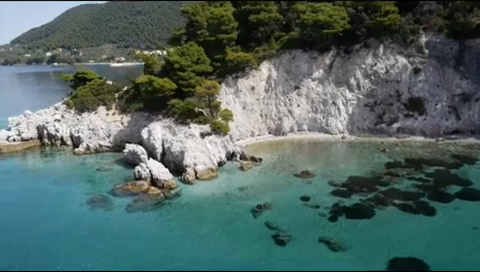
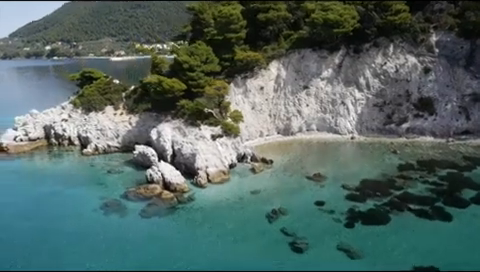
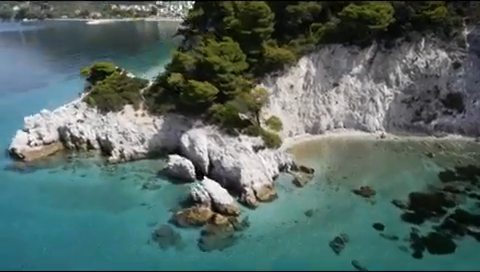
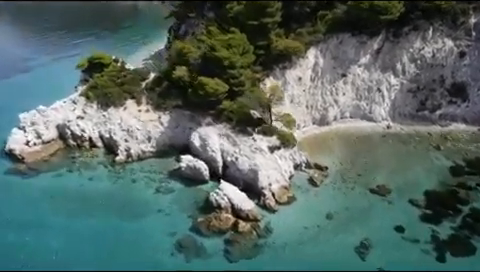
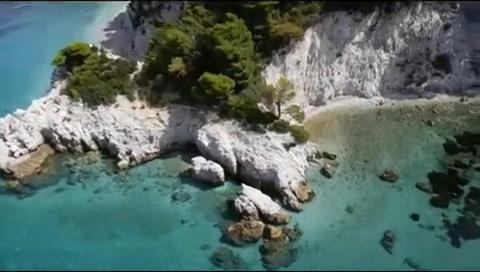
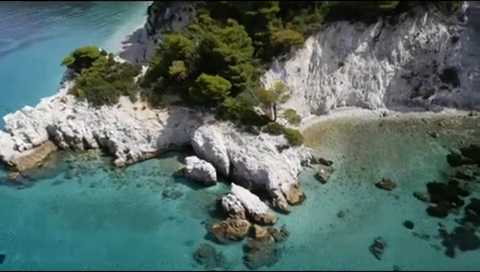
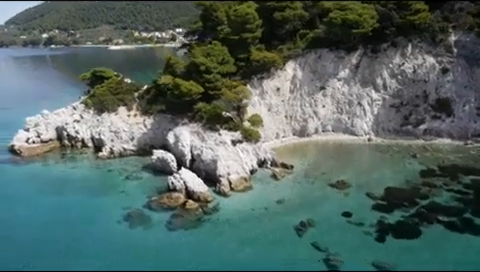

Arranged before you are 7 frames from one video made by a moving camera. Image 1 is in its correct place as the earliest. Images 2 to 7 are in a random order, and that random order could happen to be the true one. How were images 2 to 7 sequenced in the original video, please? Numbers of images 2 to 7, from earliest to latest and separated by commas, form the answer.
2, 7, 3, 4, 6, 5
